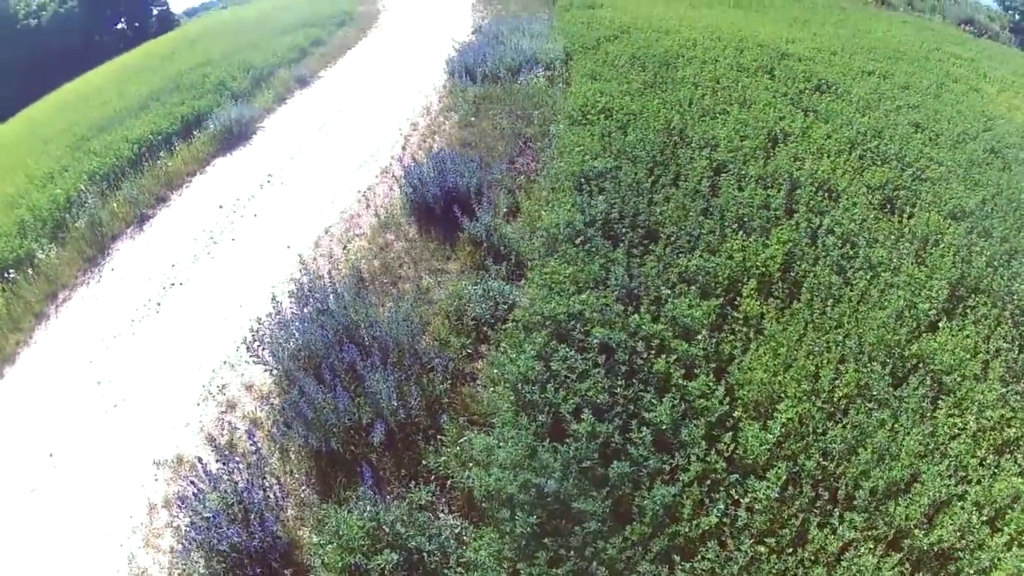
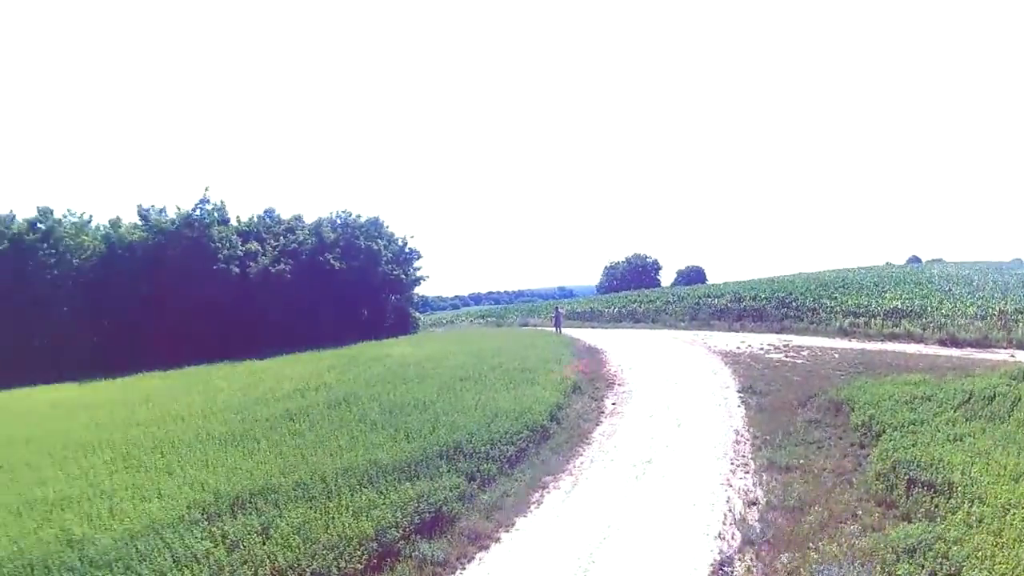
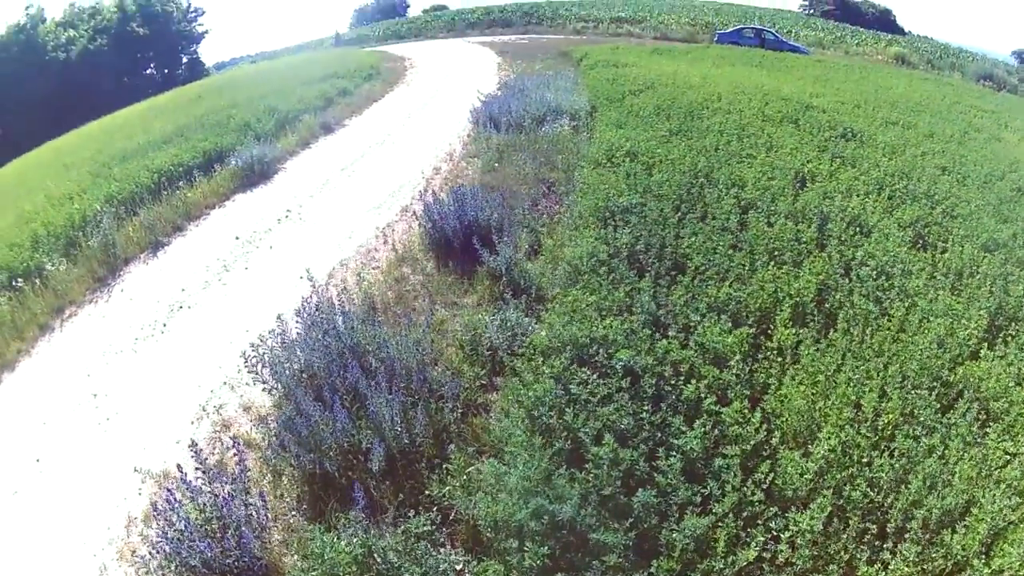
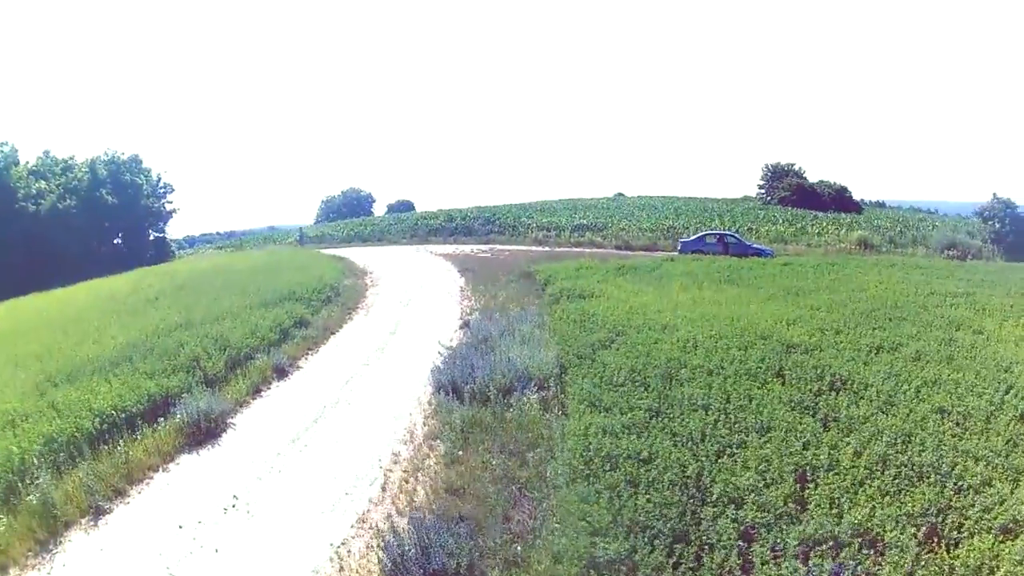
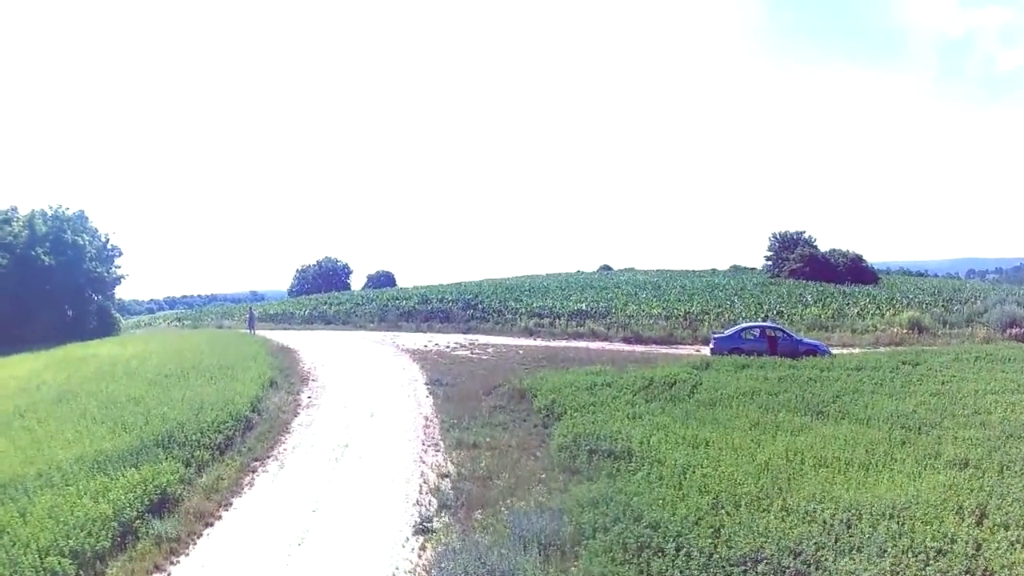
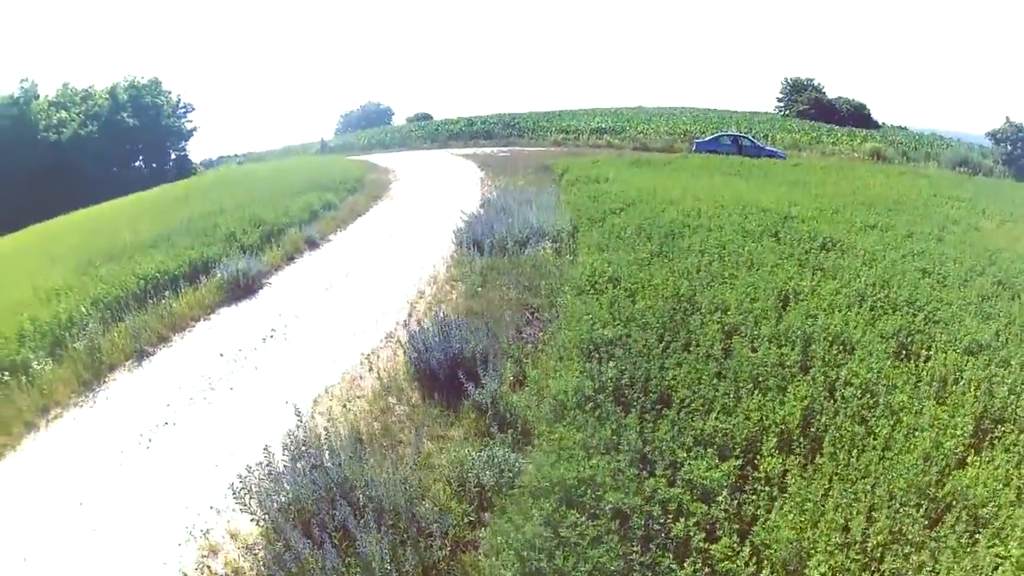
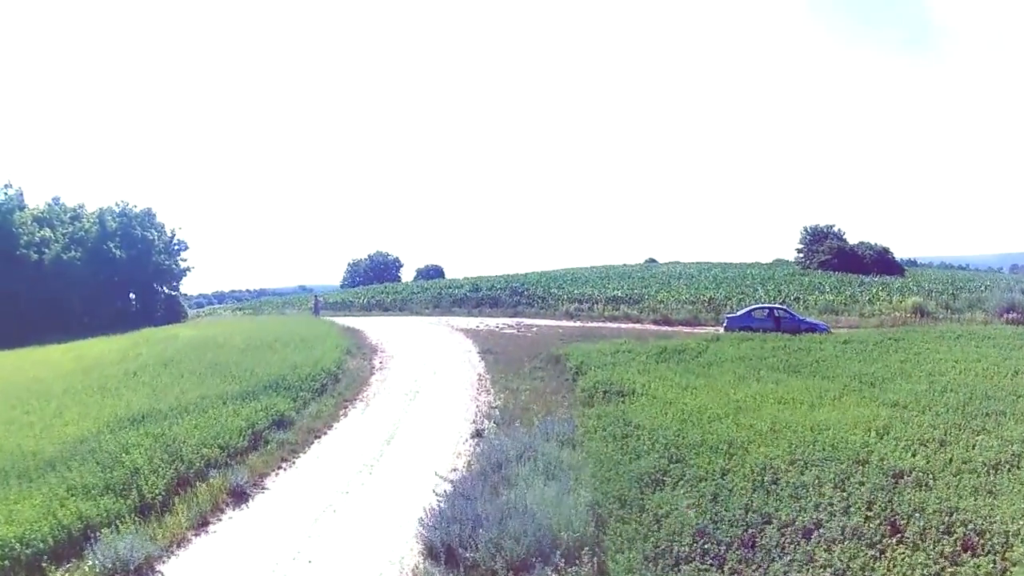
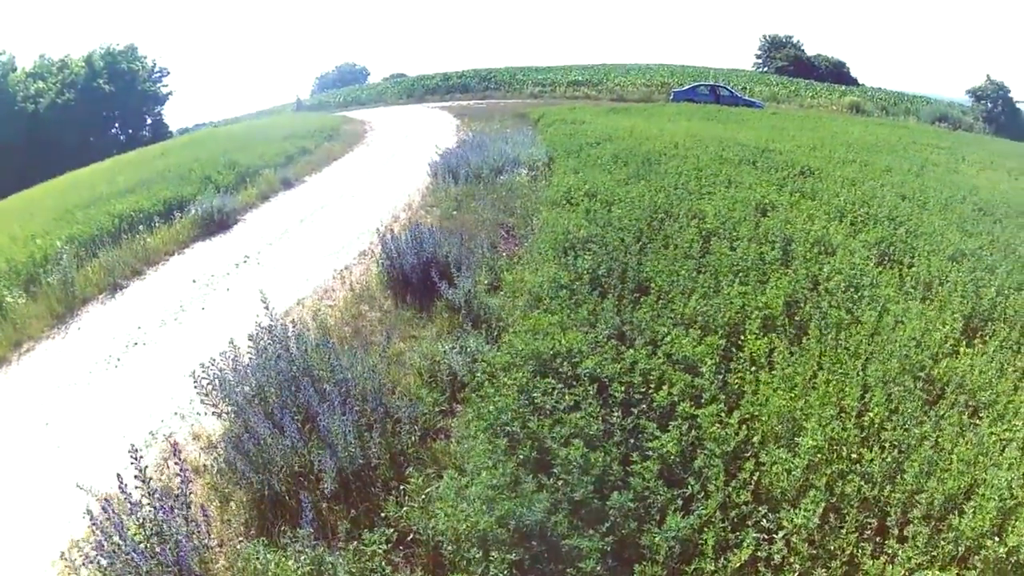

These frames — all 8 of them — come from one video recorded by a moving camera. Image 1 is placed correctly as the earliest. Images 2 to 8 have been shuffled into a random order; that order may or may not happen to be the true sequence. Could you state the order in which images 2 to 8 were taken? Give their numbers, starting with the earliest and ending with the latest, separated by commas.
3, 8, 6, 4, 7, 5, 2
